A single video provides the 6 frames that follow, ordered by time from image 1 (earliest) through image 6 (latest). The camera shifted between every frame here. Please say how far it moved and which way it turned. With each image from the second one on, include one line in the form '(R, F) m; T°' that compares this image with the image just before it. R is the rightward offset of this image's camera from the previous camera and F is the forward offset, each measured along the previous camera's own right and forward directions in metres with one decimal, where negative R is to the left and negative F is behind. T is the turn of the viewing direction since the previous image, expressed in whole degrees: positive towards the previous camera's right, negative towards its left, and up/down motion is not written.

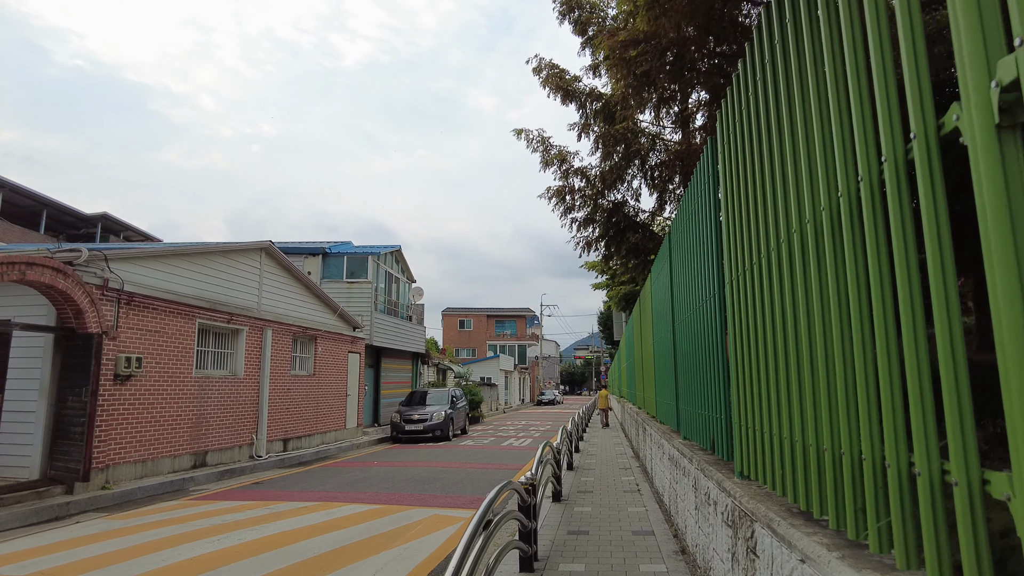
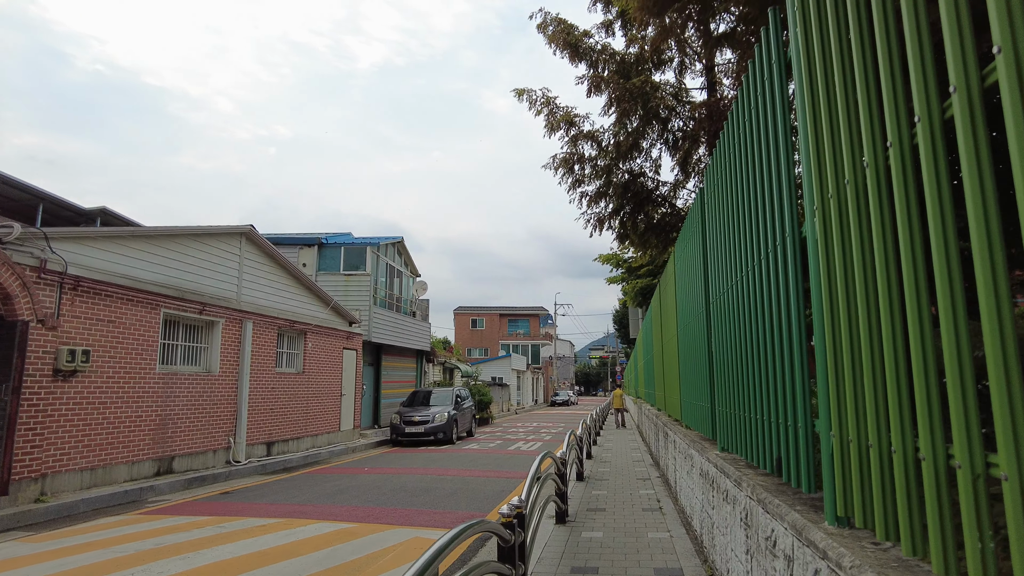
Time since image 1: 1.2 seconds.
(+0.2, +1.3) m; -1°
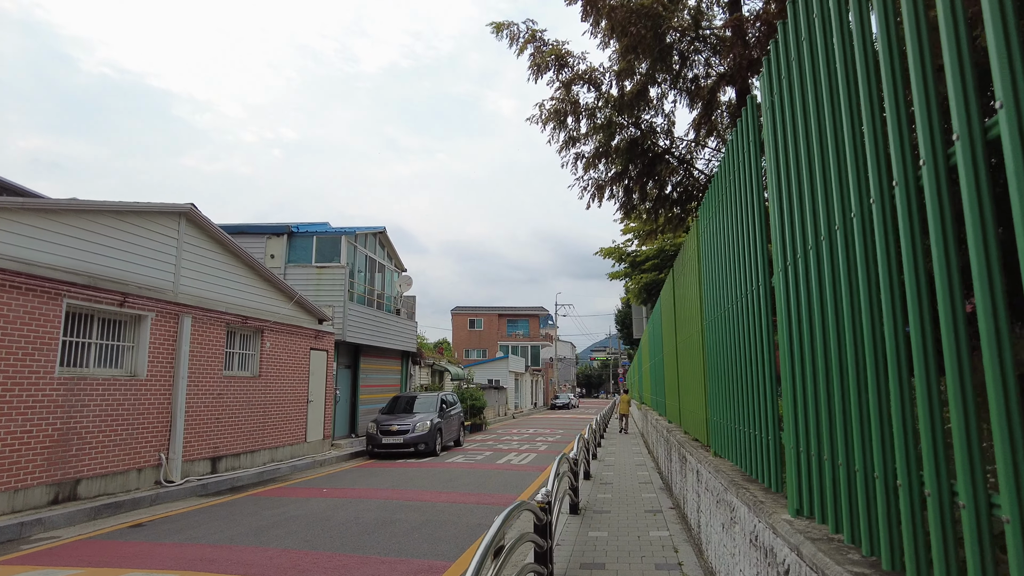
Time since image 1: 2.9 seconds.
(+0.3, +1.9) m; 0°
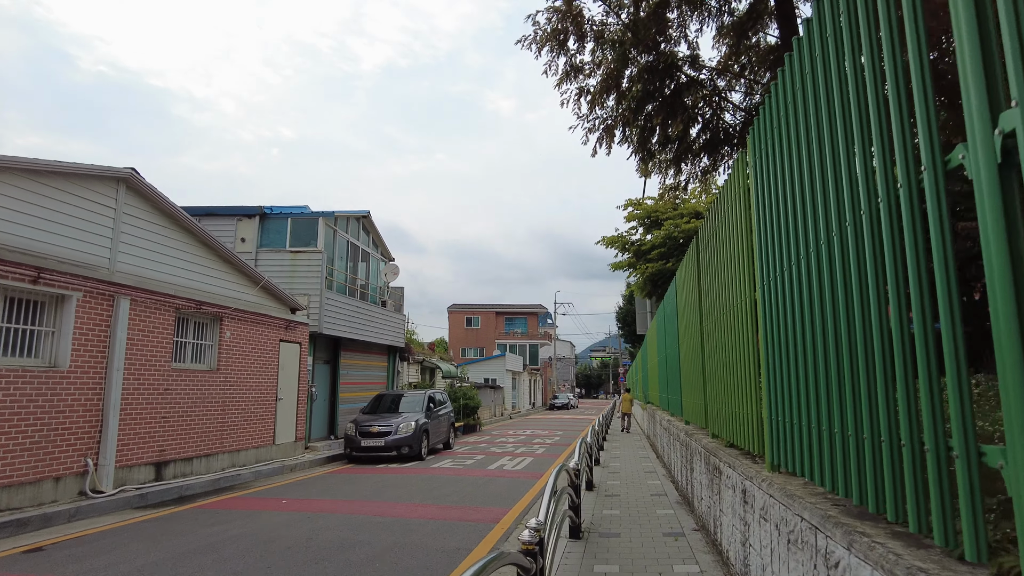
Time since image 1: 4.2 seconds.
(+0.1, +1.5) m; 0°
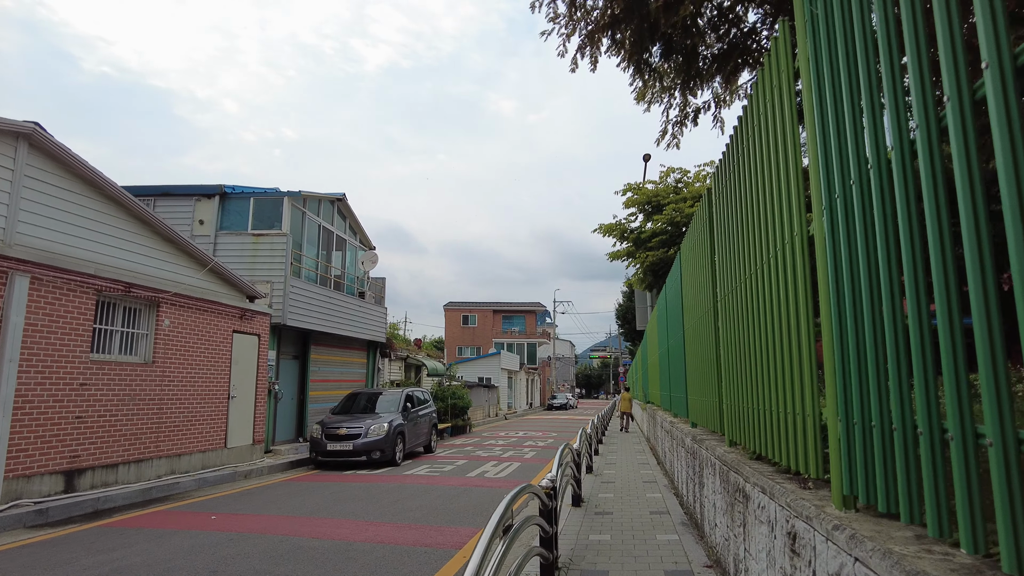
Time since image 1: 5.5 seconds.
(+0.3, +1.5) m; 0°
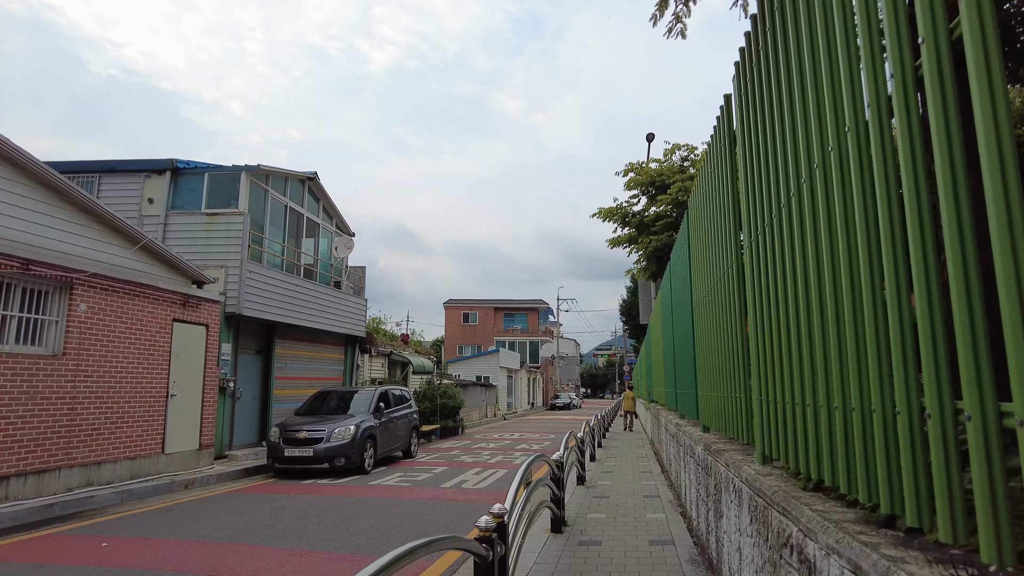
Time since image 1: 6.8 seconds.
(+0.4, +1.6) m; -1°
